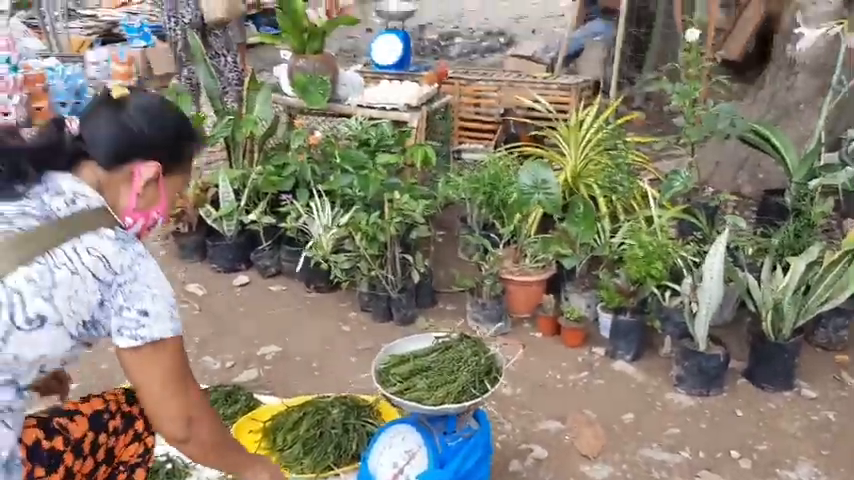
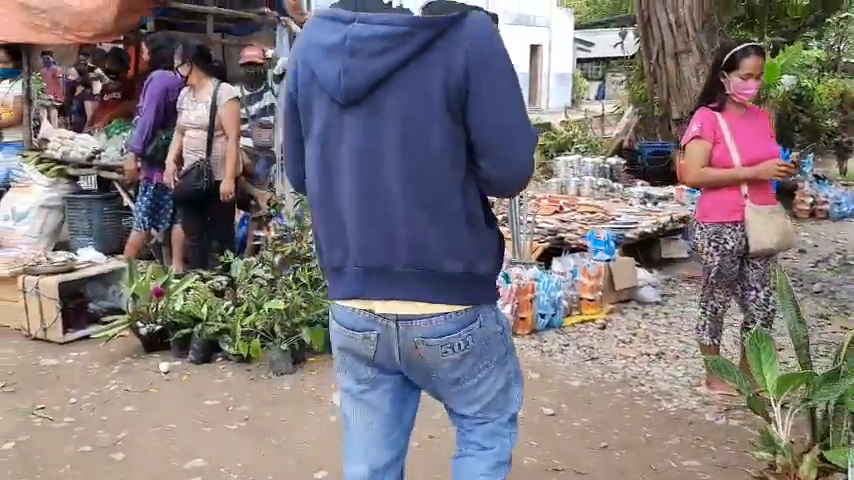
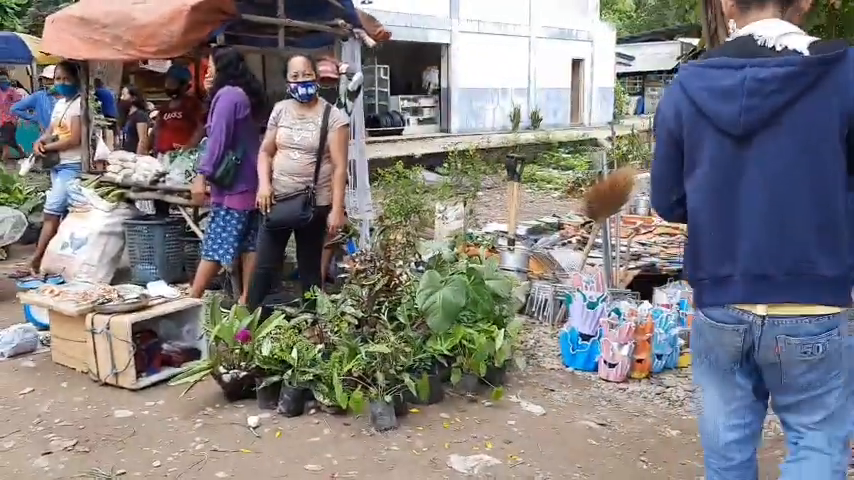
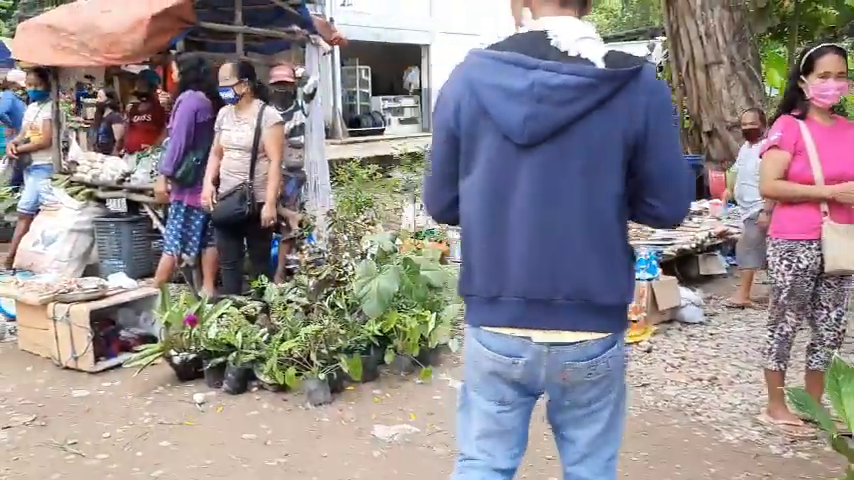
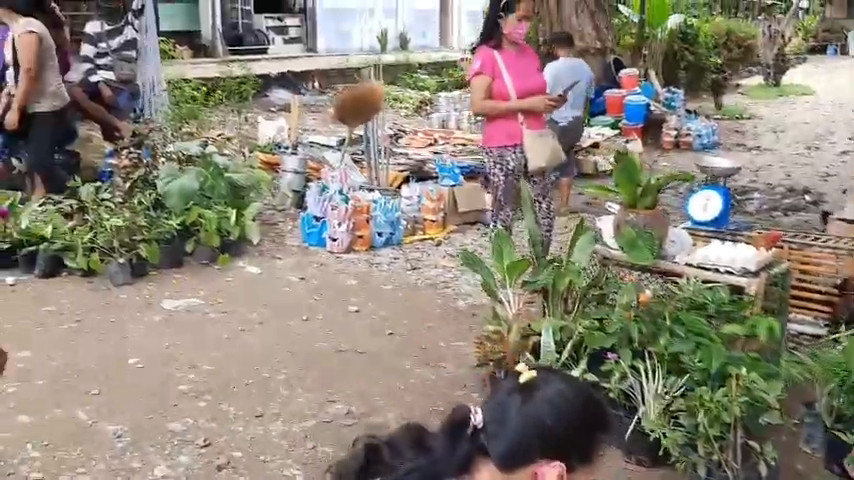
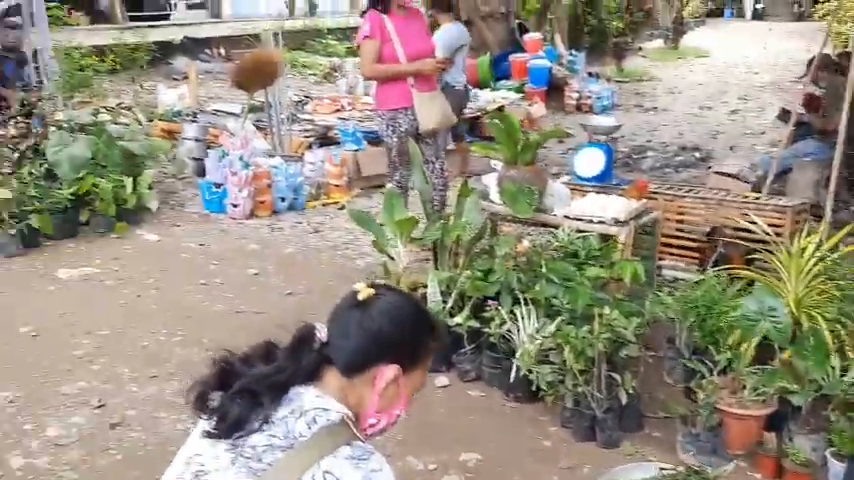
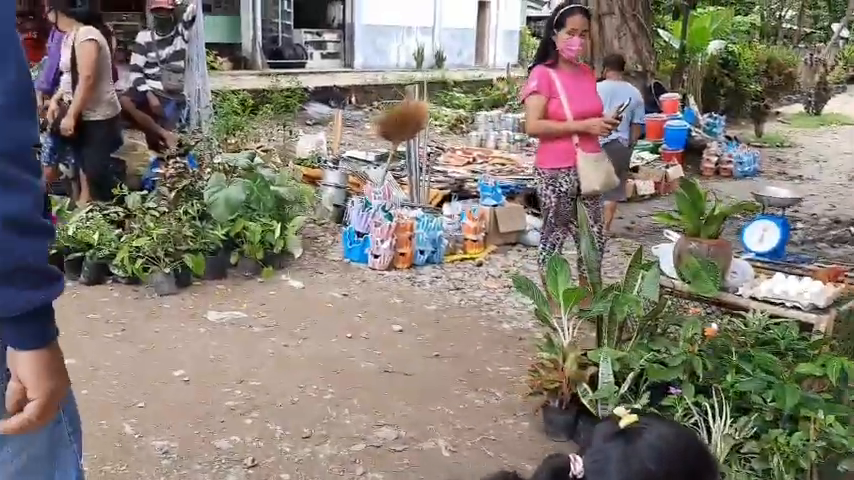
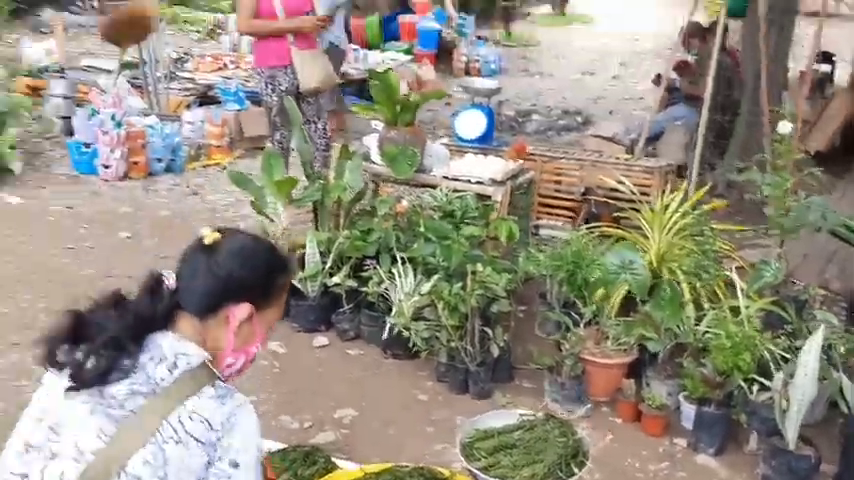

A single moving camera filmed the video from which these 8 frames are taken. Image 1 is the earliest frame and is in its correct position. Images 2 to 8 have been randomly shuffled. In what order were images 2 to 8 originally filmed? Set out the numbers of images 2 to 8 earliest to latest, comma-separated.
8, 6, 5, 7, 2, 4, 3
